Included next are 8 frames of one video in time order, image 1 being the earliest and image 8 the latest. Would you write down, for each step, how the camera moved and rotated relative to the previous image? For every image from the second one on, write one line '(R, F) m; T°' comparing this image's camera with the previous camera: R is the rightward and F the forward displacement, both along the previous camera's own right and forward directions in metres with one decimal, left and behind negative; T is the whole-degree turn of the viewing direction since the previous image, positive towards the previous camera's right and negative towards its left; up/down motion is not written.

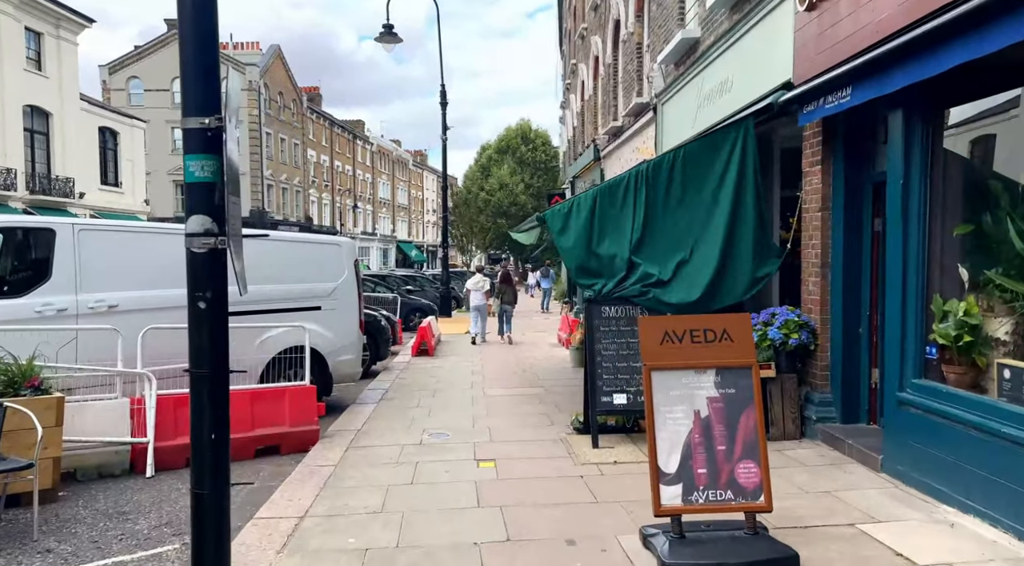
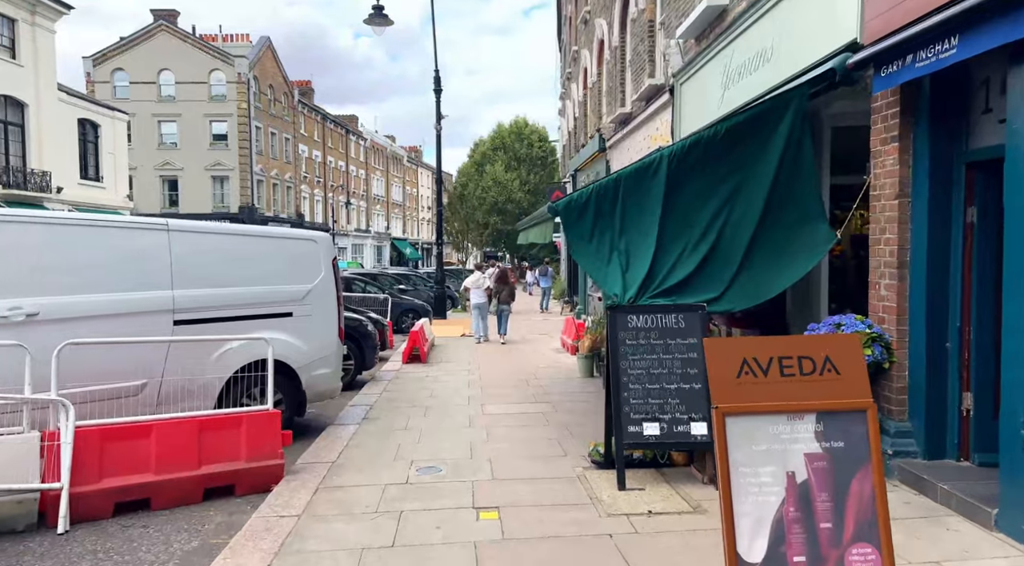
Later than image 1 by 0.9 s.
(-0.1, +1.3) m; 0°
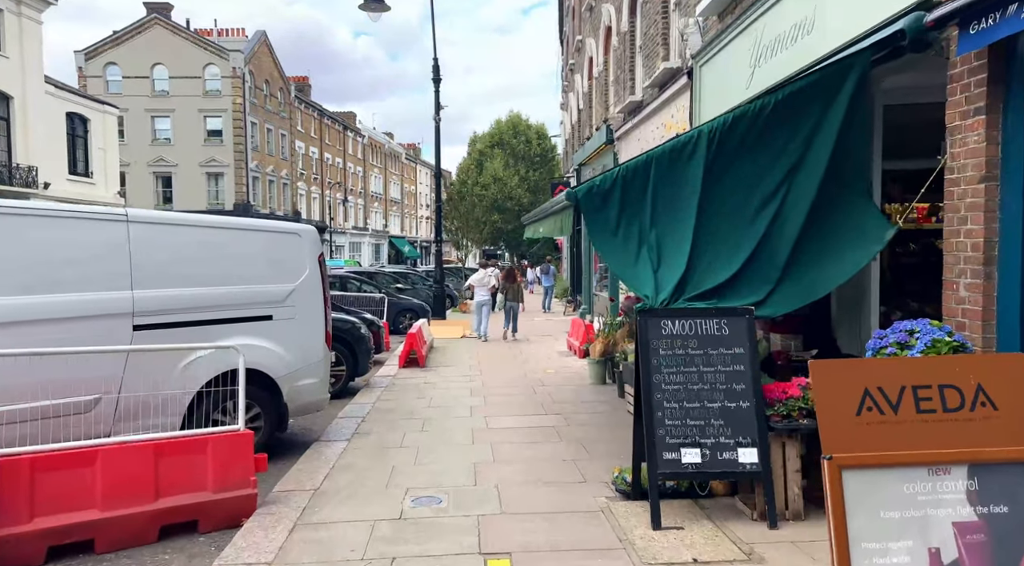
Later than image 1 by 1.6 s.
(-0.1, +0.9) m; 0°
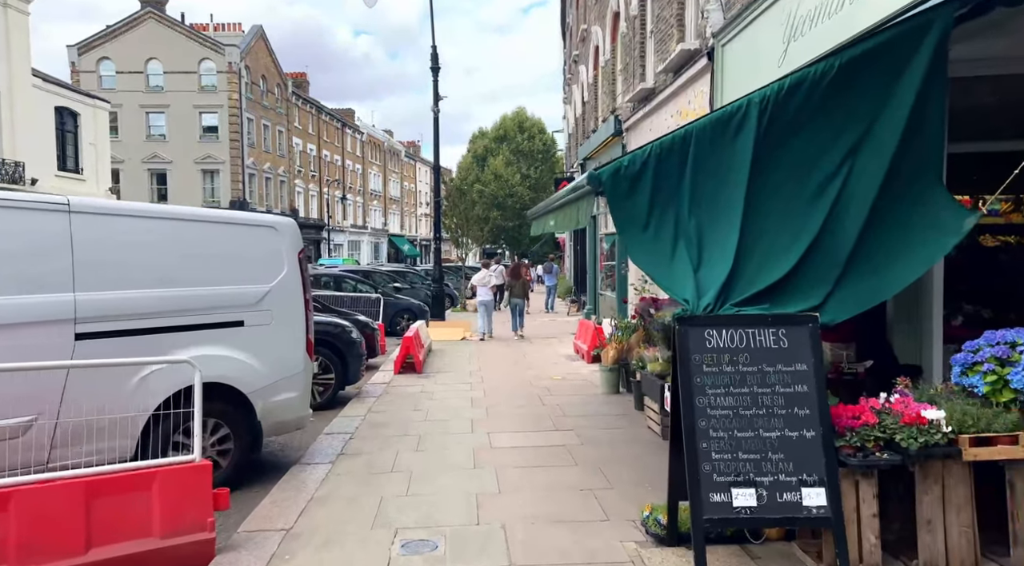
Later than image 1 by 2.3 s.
(-0.1, +0.9) m; 0°
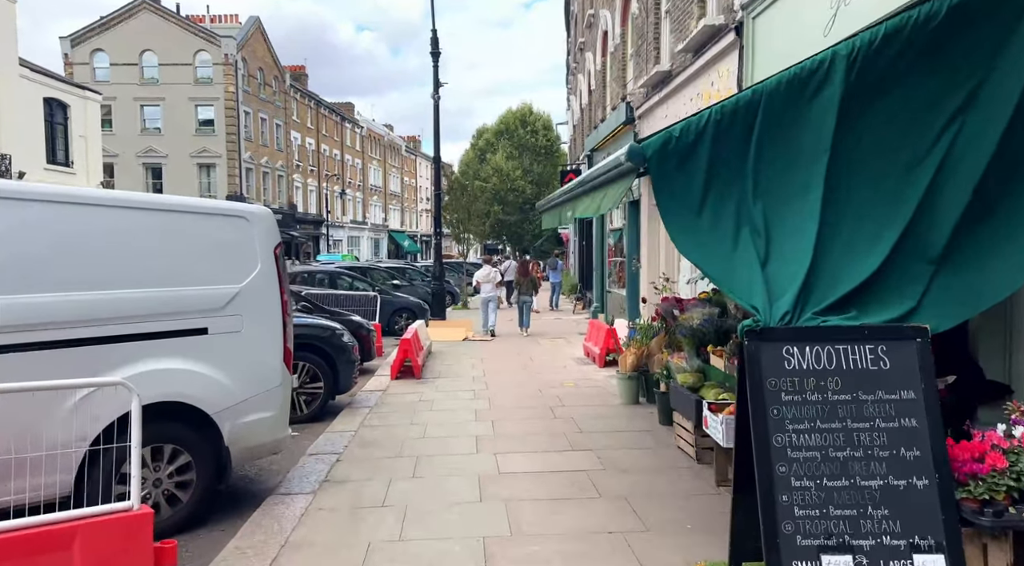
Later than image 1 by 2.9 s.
(-0.1, +0.9) m; 0°
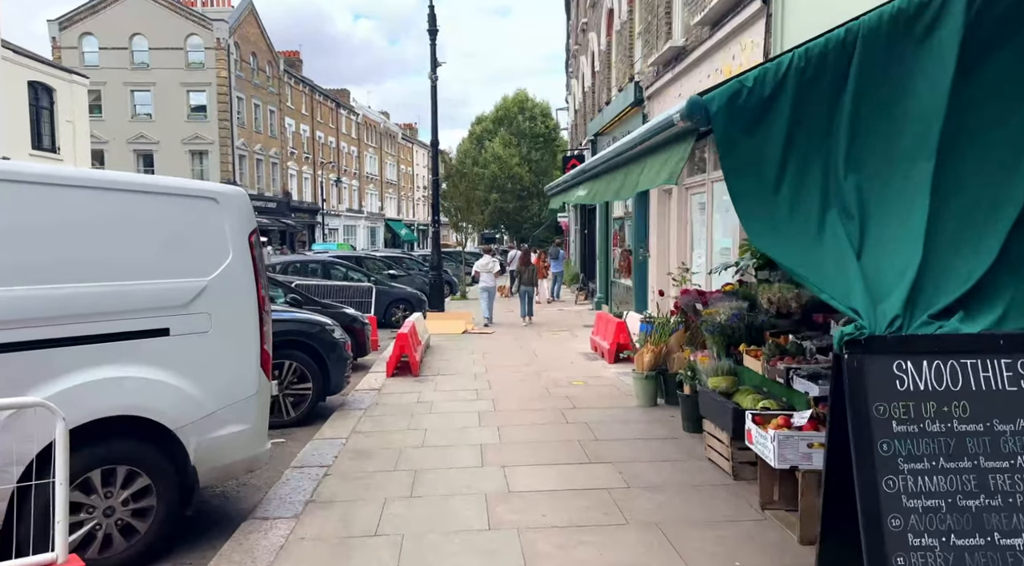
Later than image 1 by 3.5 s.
(-0.1, +0.7) m; 0°
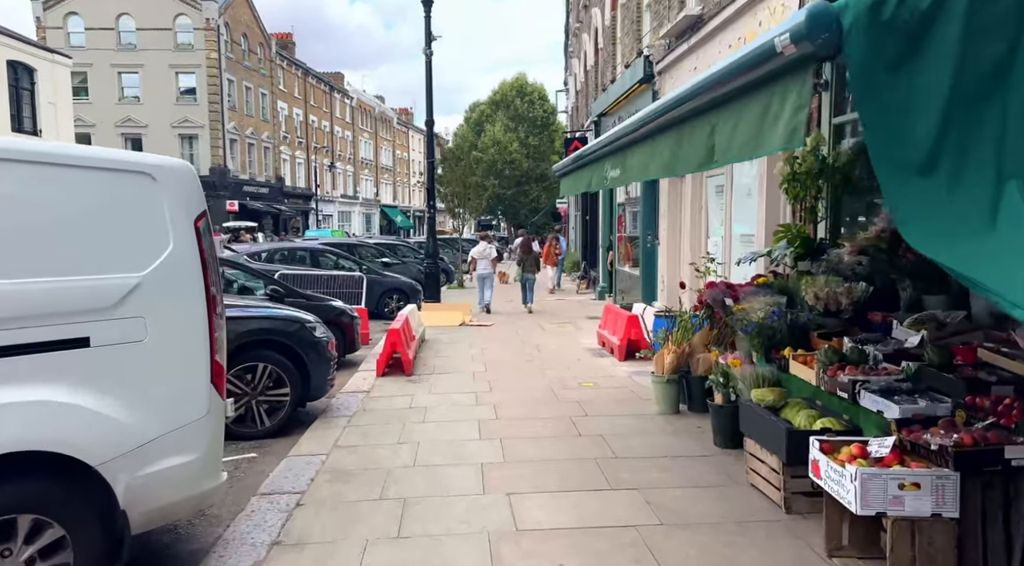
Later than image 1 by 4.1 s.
(-0.1, +0.9) m; 0°
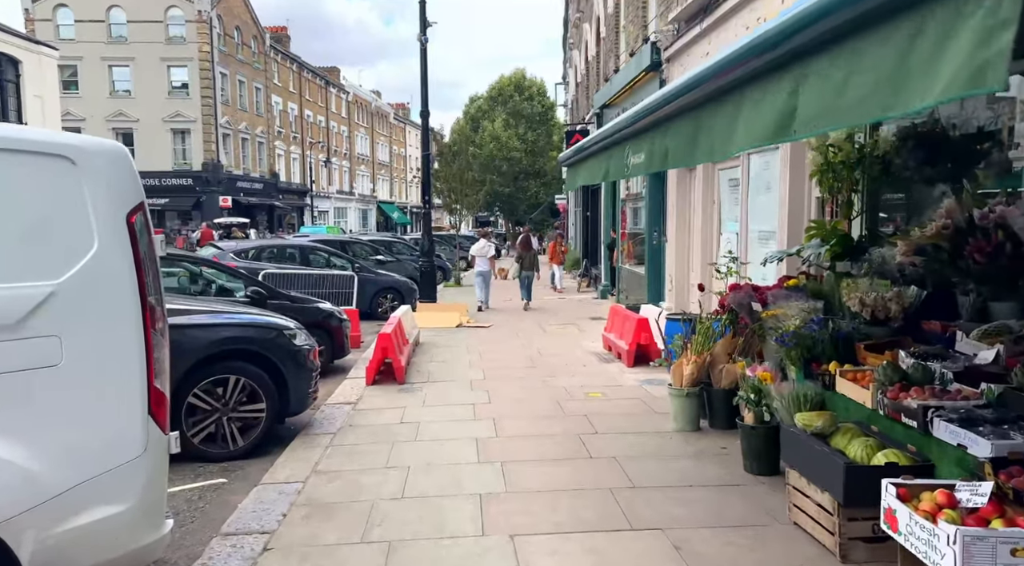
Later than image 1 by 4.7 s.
(0.0, +0.7) m; 0°
